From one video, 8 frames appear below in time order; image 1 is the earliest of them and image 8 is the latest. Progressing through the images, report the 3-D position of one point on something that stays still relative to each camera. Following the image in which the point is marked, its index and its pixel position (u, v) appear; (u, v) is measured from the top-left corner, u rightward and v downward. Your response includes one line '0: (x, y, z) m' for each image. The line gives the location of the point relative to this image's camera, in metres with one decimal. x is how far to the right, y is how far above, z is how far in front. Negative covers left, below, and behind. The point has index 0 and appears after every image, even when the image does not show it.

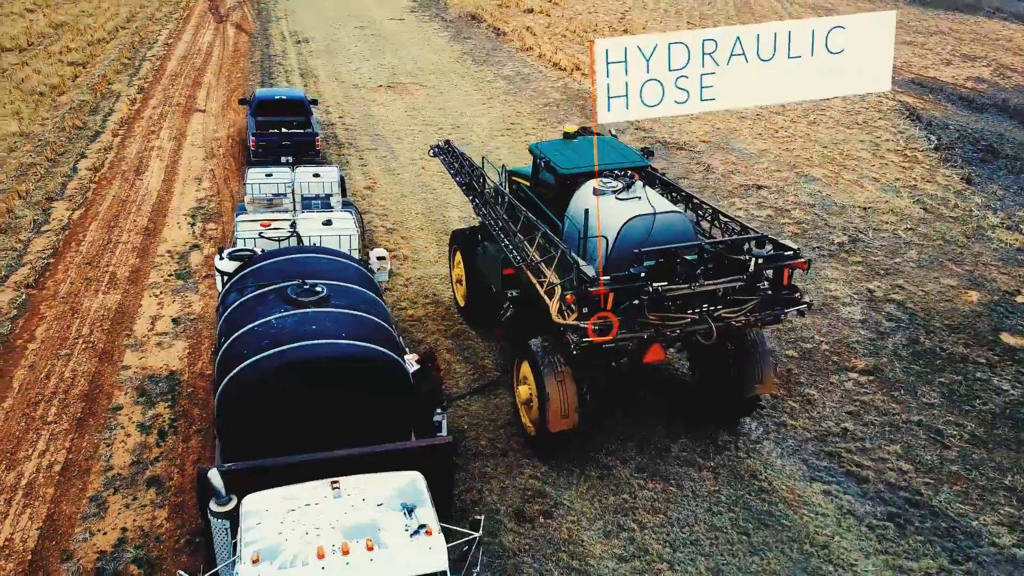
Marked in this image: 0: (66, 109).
0: (-10.9, +4.3, +20.1) m
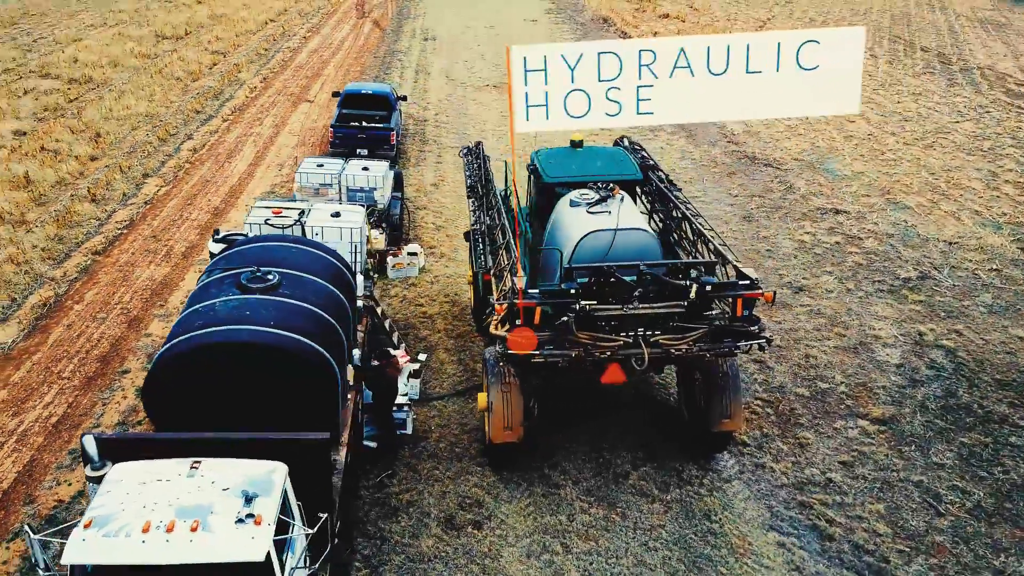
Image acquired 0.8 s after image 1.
0: (-8.4, +5.1, +21.8) m
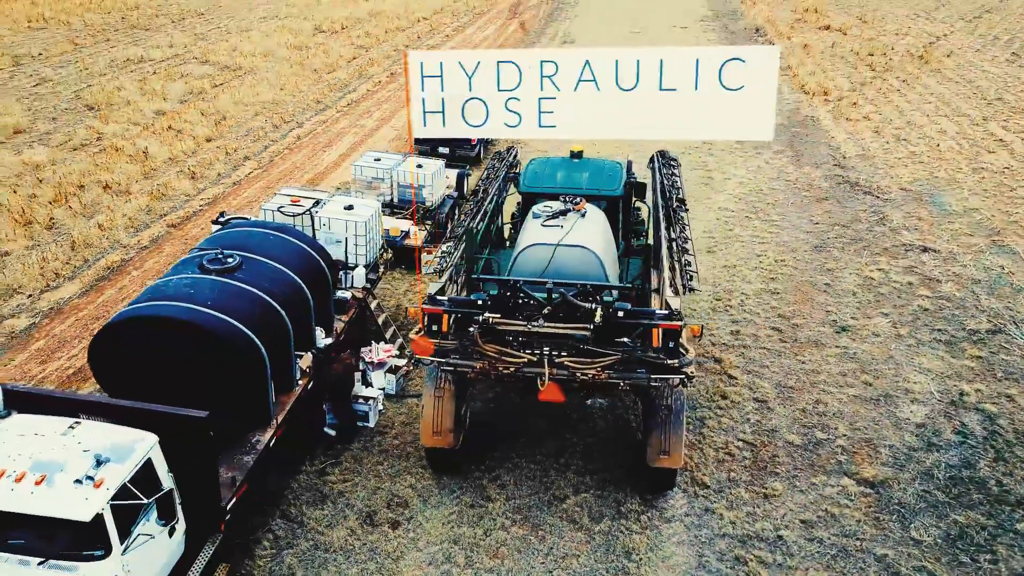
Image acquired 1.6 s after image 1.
0: (-5.3, +5.7, +23.2) m
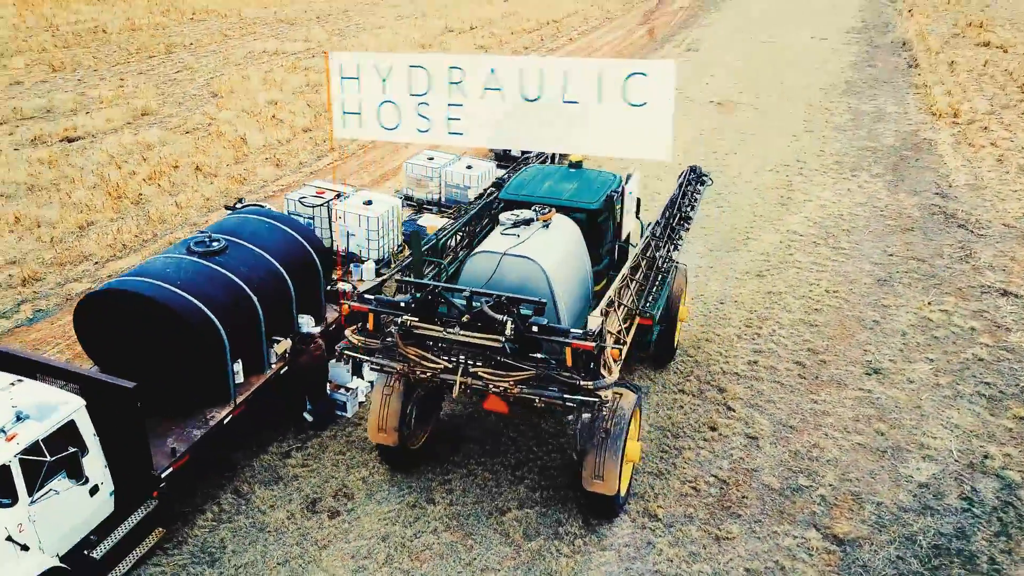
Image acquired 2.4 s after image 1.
0: (-2.3, +5.9, +23.8) m
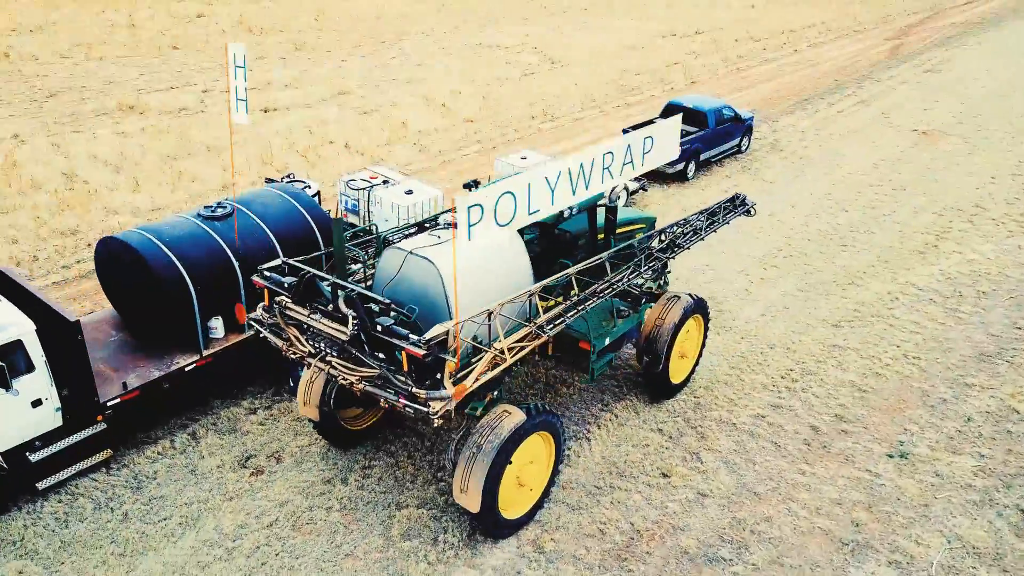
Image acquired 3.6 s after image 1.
0: (+2.9, +5.8, +23.6) m
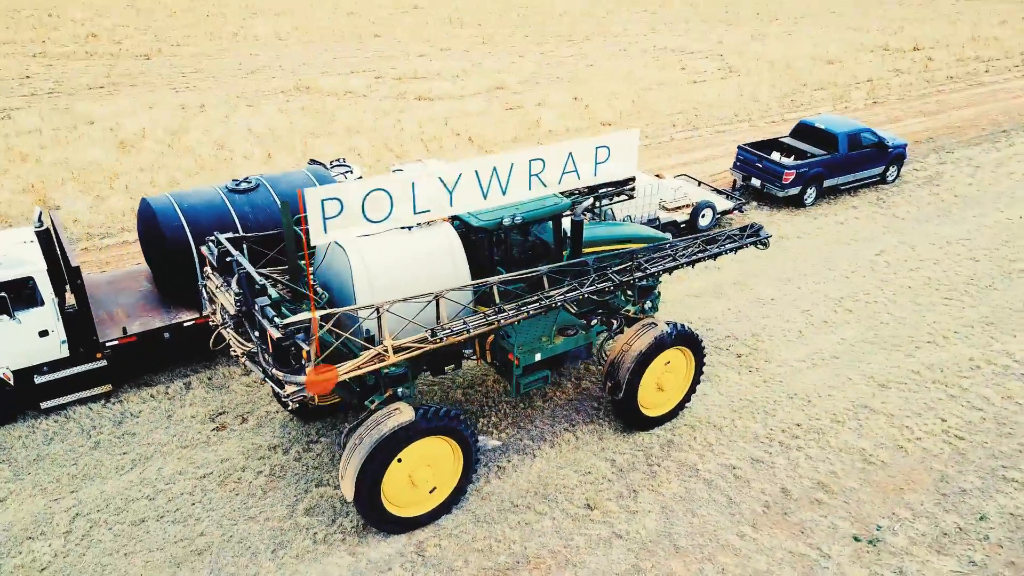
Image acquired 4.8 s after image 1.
0: (+7.2, +5.0, +22.1) m
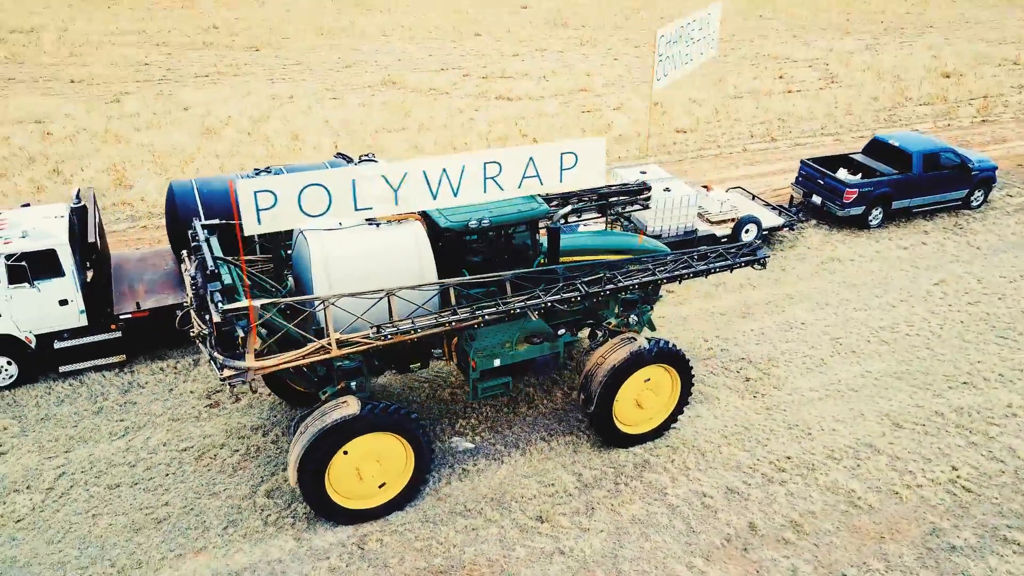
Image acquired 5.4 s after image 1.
0: (+9.2, +4.4, +20.9) m
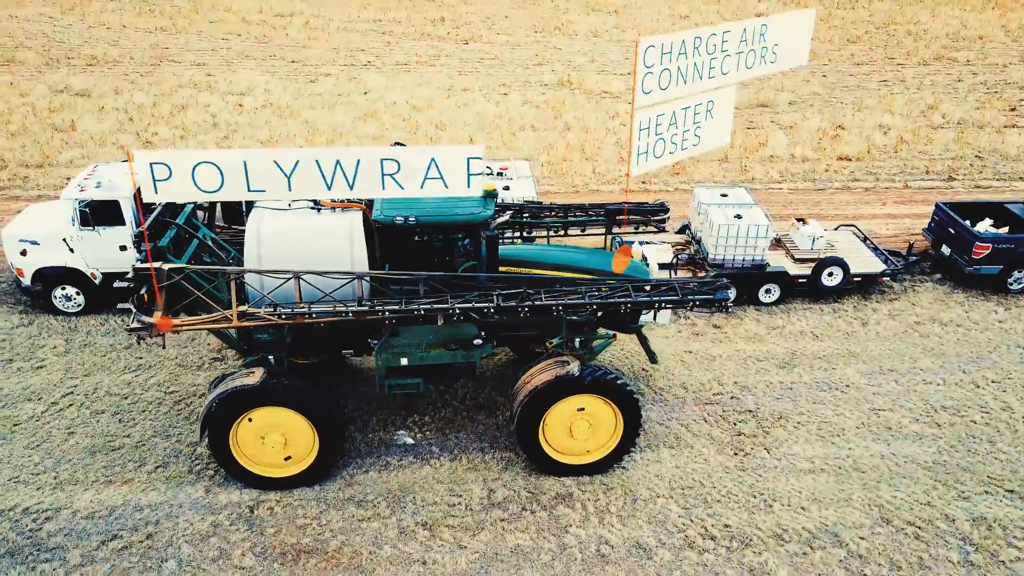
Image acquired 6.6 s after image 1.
0: (+12.6, +2.6, +17.4) m
